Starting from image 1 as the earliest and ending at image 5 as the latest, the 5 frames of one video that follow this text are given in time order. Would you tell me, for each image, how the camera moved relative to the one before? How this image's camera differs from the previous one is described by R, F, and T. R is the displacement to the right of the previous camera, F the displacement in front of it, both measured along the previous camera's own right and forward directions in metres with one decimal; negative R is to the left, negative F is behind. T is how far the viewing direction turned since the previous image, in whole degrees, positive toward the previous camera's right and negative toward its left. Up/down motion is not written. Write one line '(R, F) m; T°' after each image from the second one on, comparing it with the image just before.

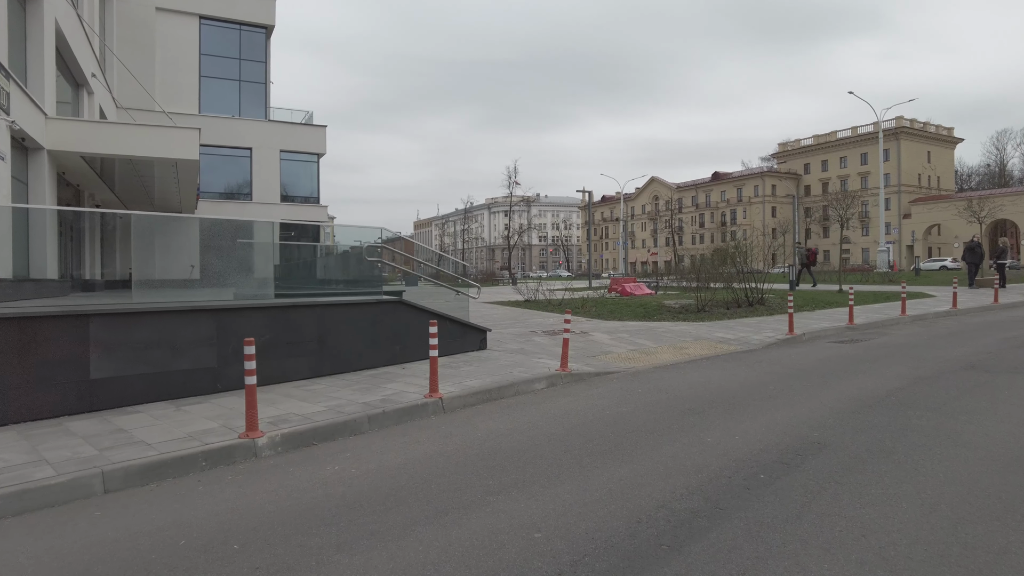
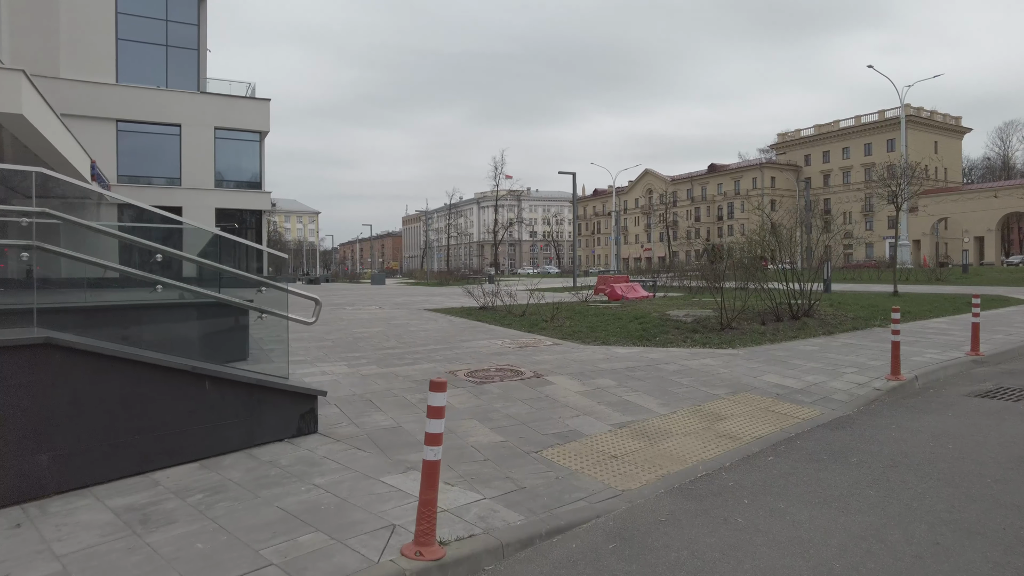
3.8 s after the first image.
(+1.1, +5.7) m; +1°
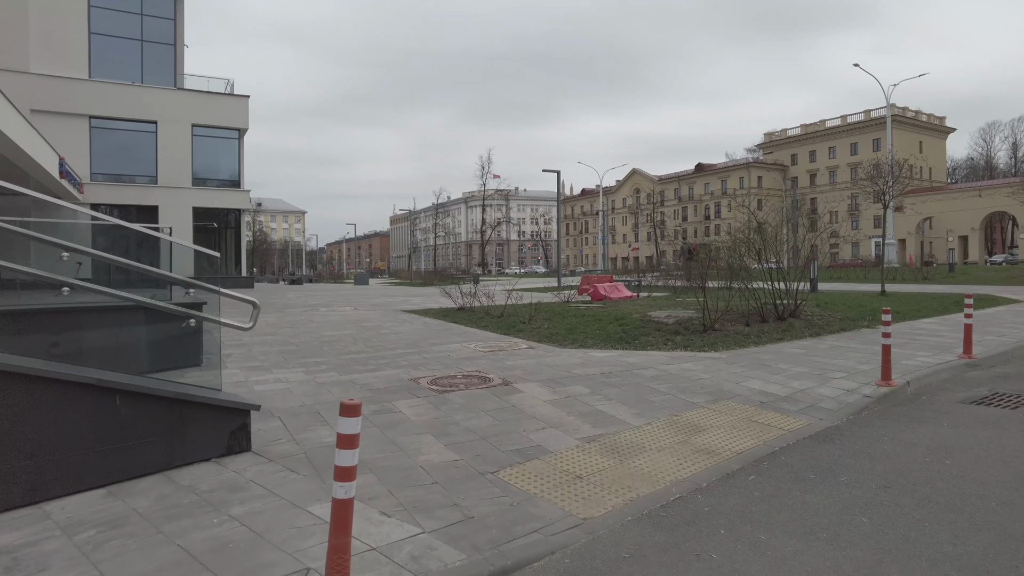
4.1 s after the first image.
(+0.3, +0.5) m; +1°
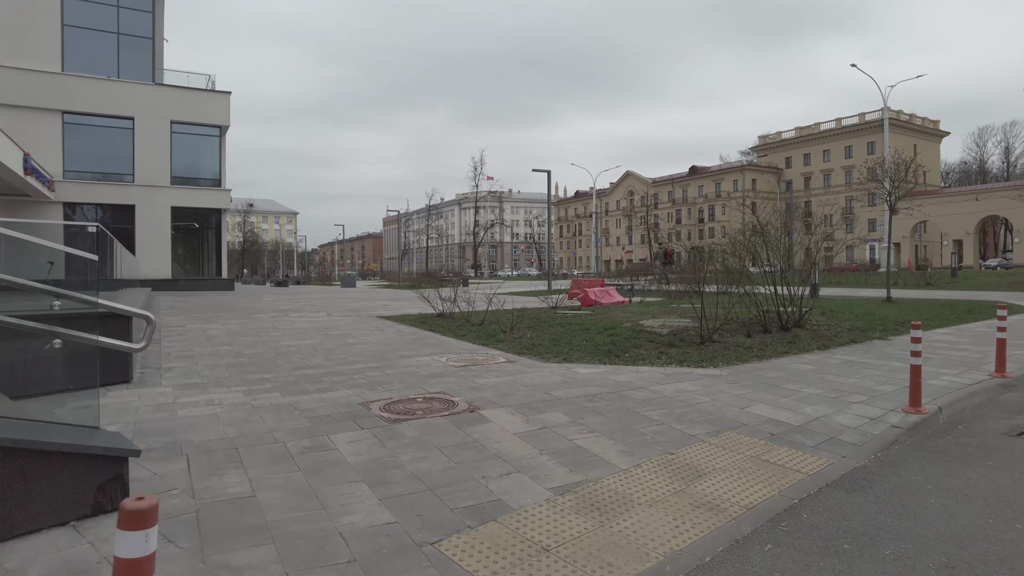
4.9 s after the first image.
(+0.2, +1.0) m; +1°
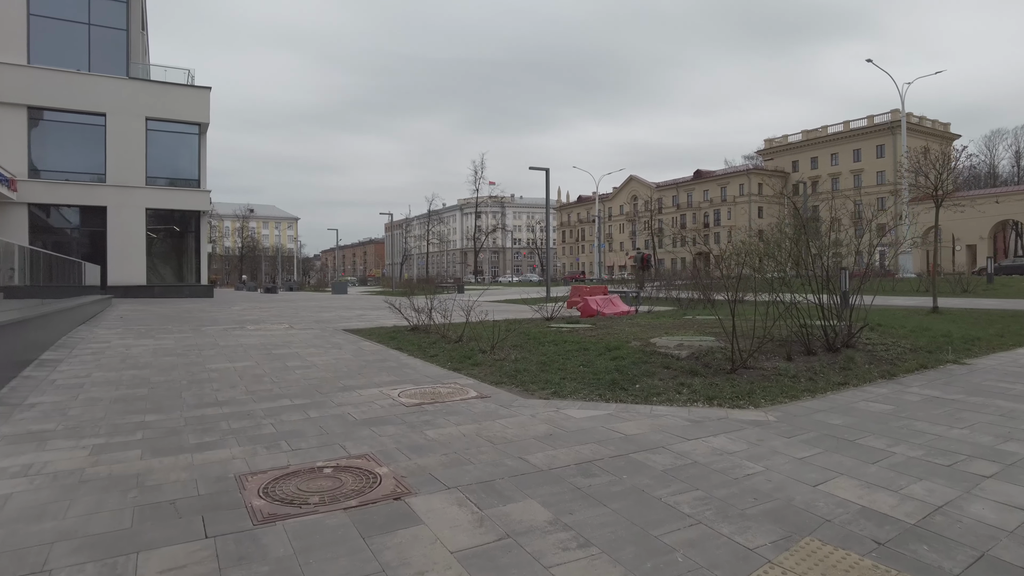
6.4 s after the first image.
(+0.3, +2.2) m; 0°
